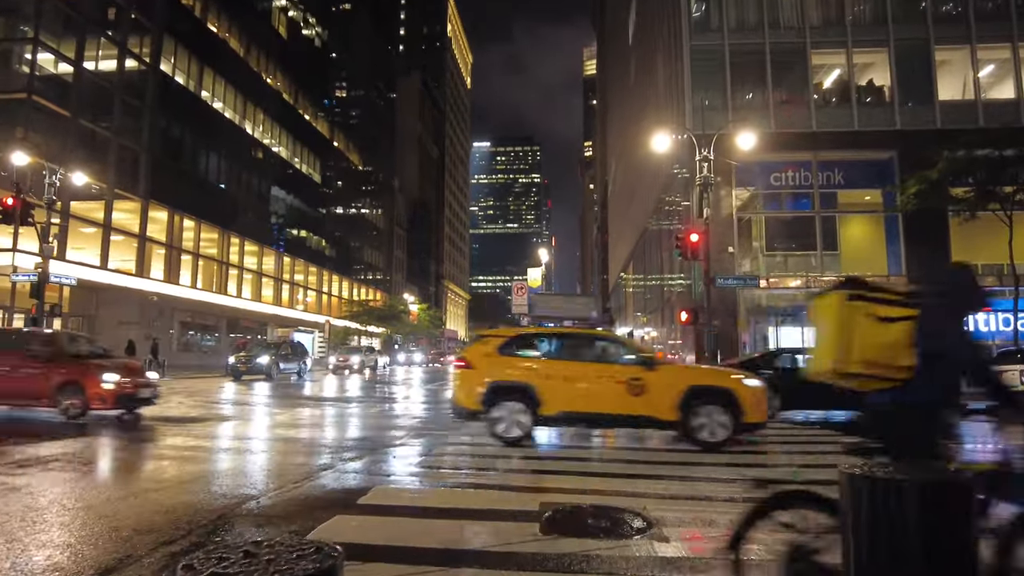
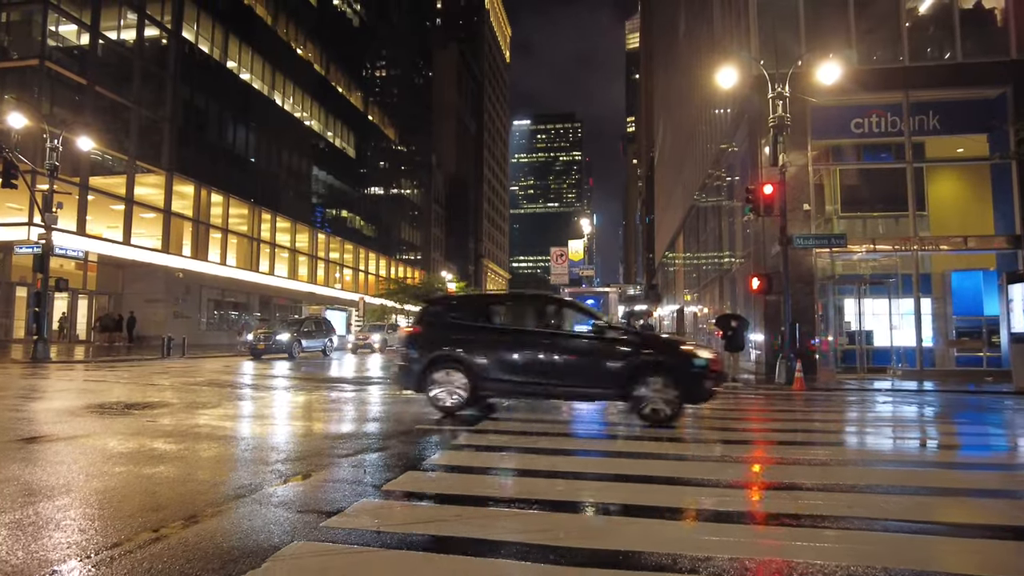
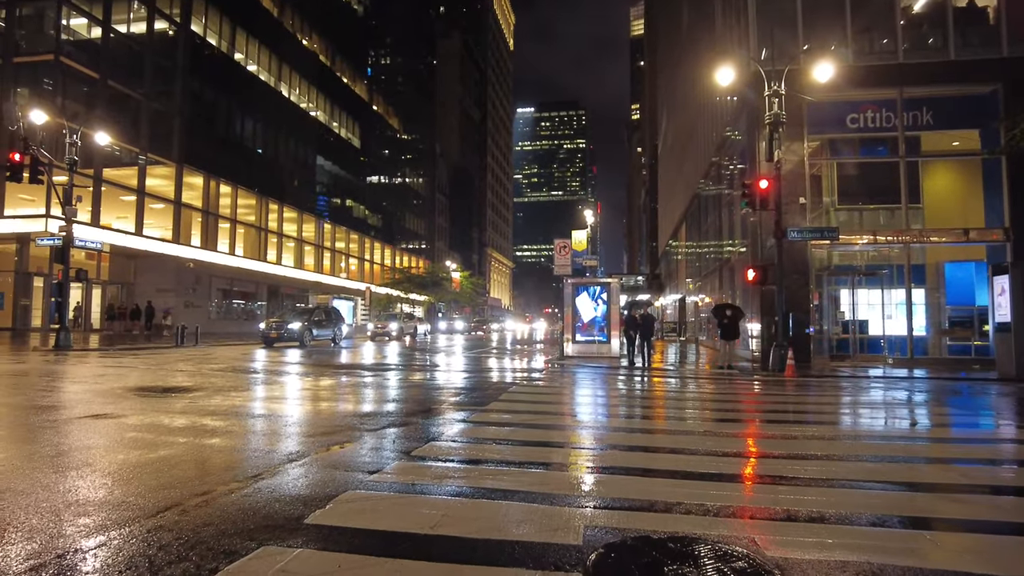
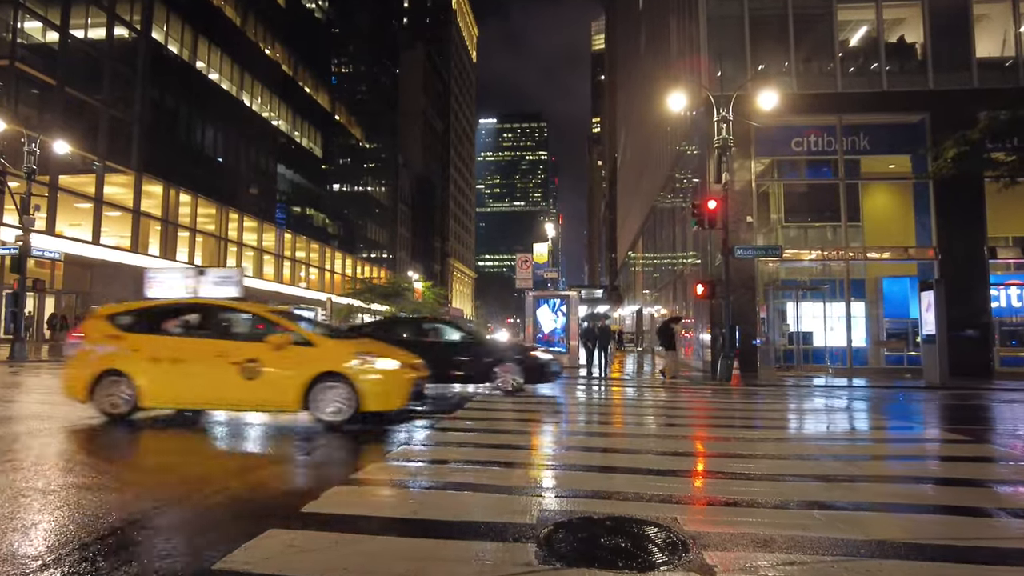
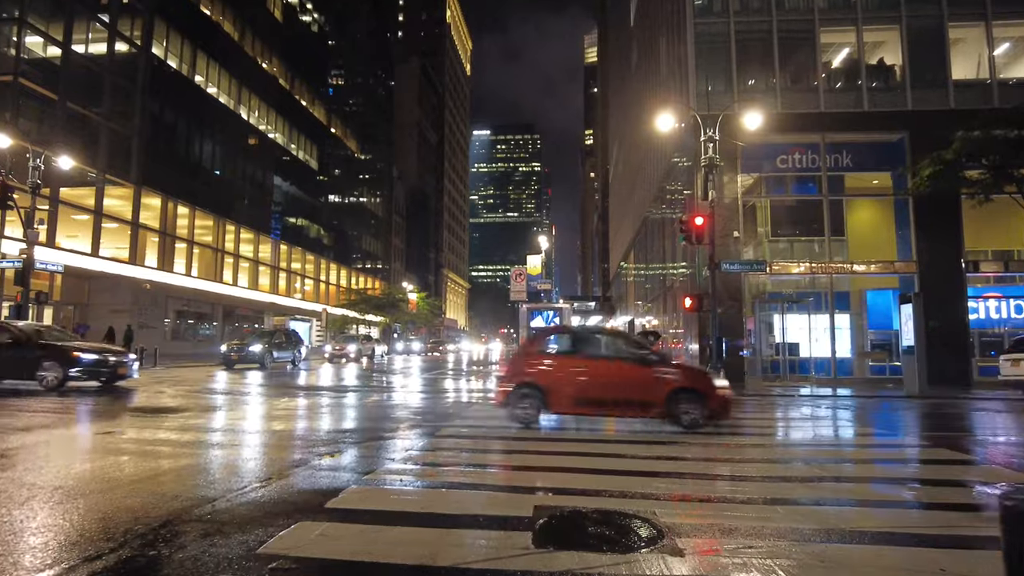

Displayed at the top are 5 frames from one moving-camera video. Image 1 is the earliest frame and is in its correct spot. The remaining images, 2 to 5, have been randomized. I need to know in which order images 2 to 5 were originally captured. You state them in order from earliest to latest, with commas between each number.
5, 4, 3, 2
